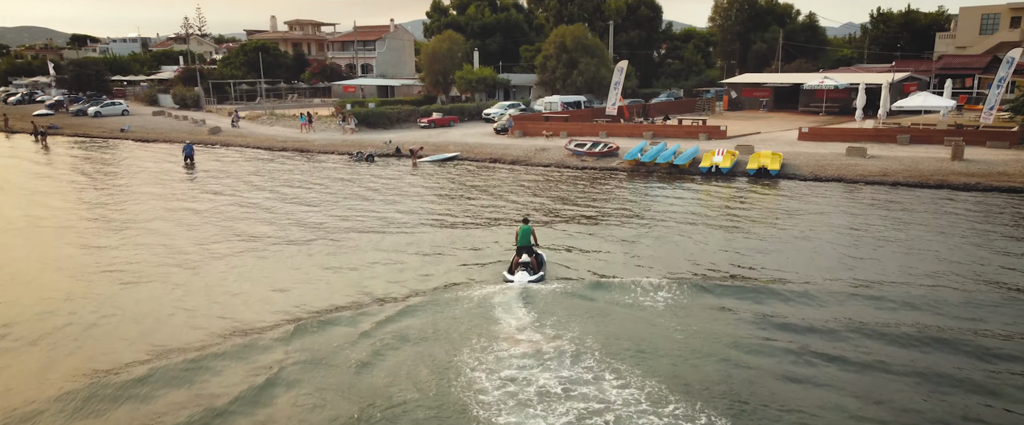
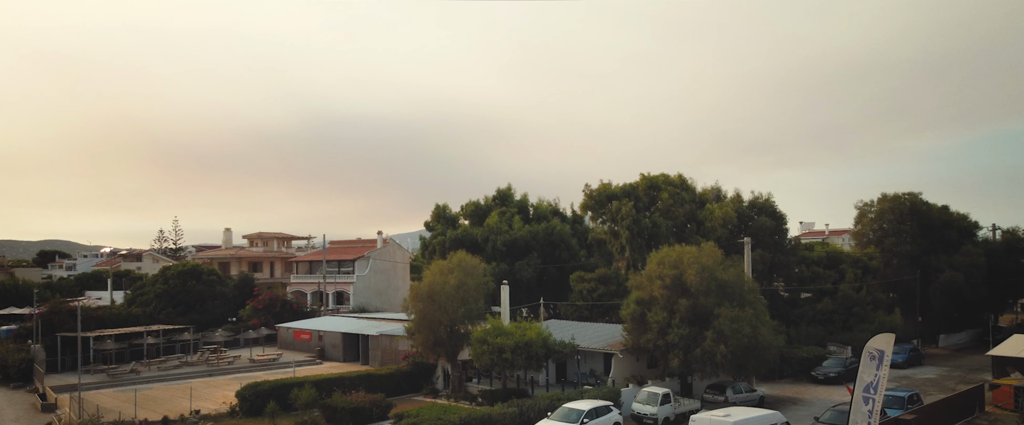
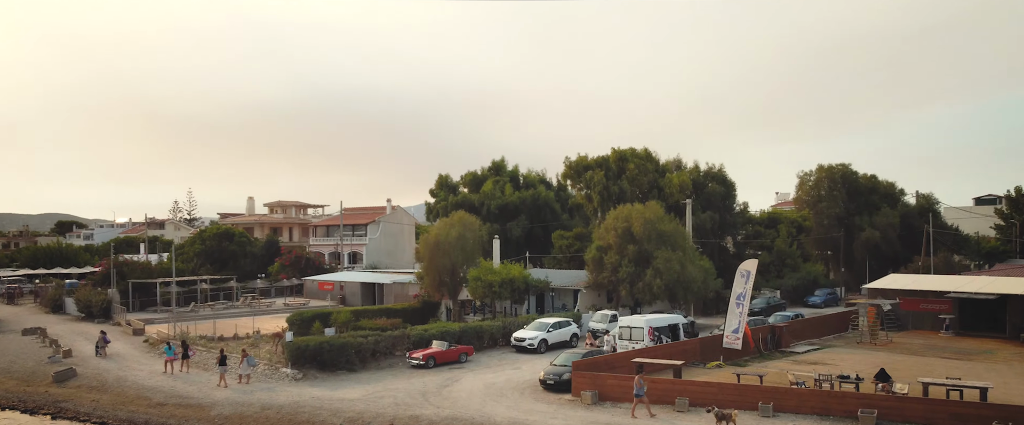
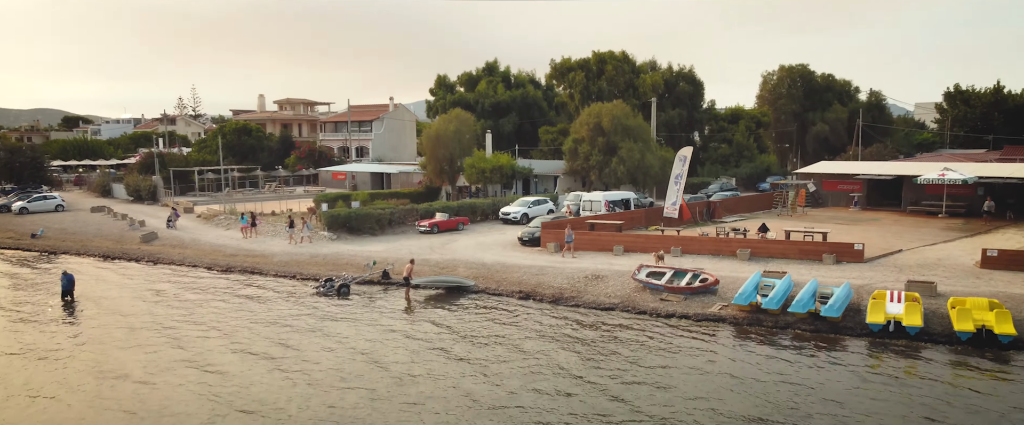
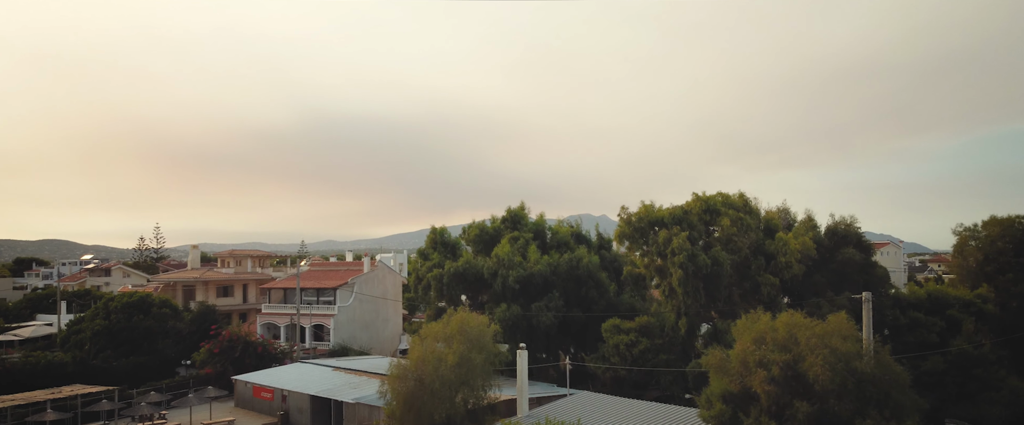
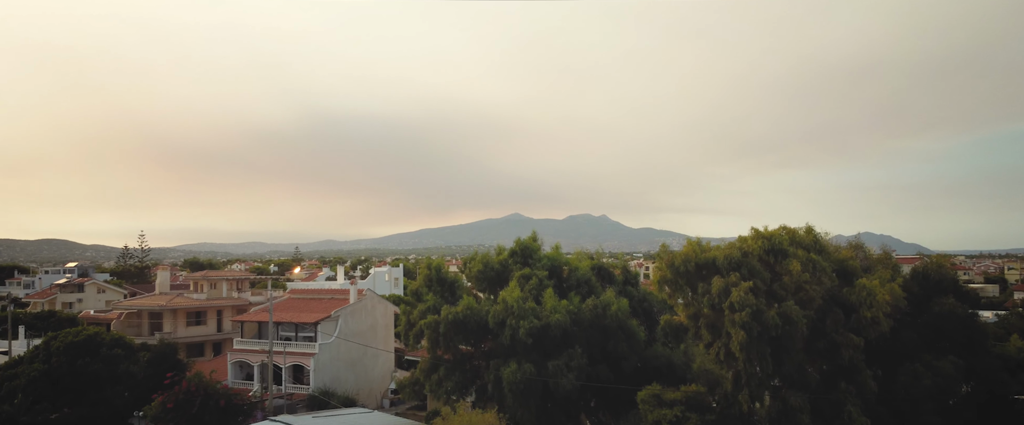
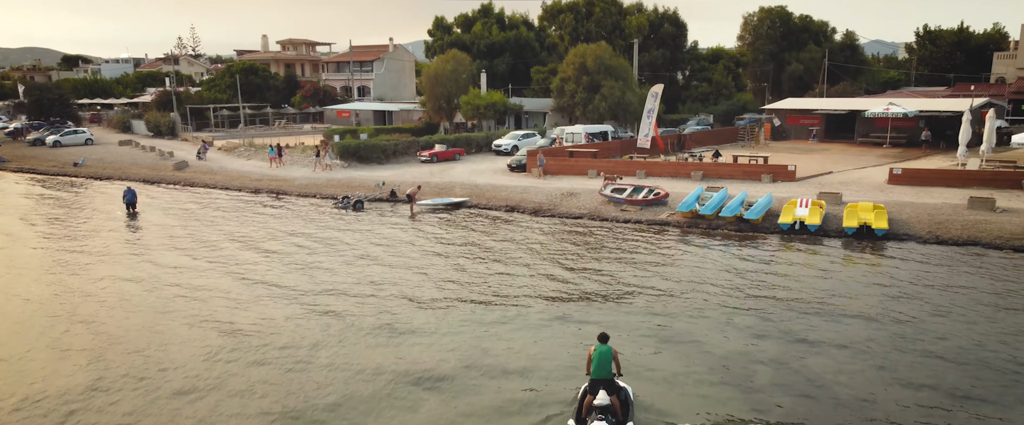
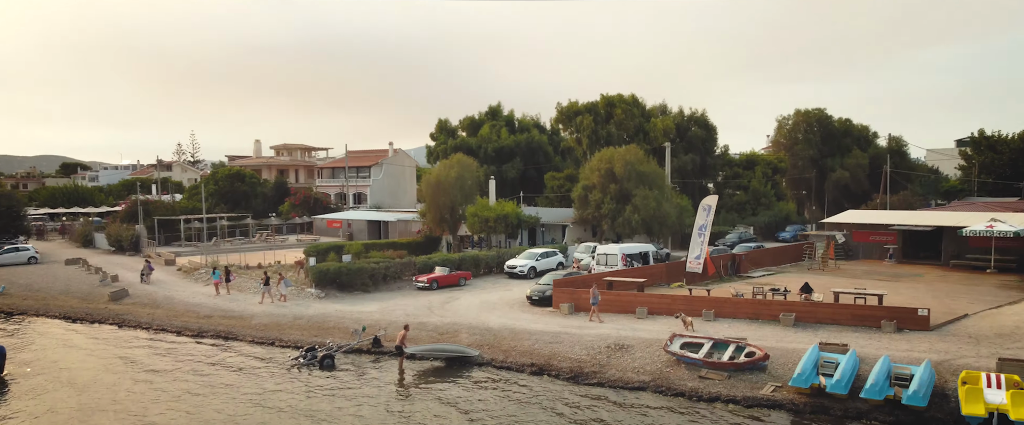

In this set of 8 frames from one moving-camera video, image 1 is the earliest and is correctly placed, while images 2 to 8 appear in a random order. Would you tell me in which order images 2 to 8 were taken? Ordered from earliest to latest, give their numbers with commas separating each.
7, 4, 8, 3, 2, 5, 6
